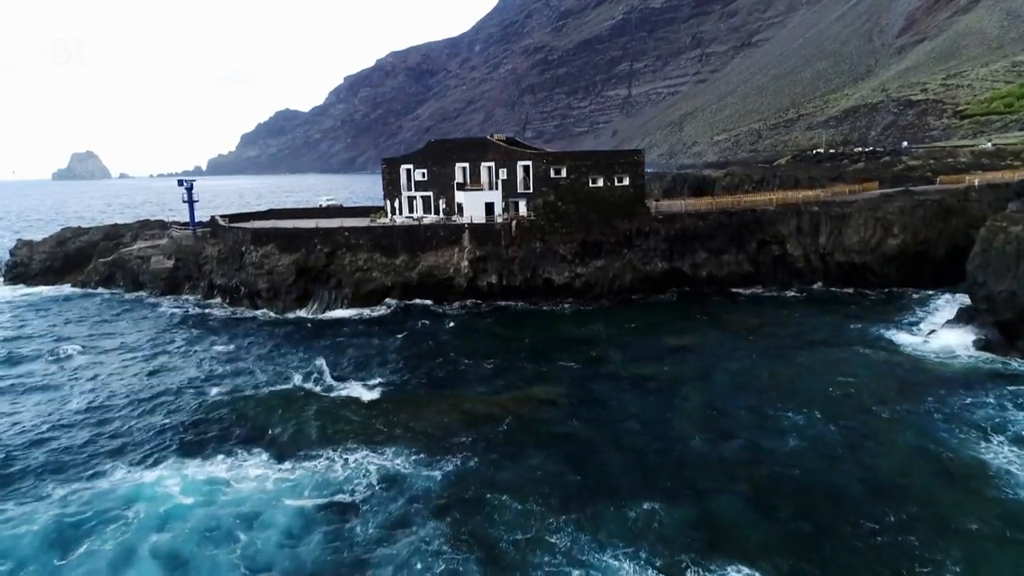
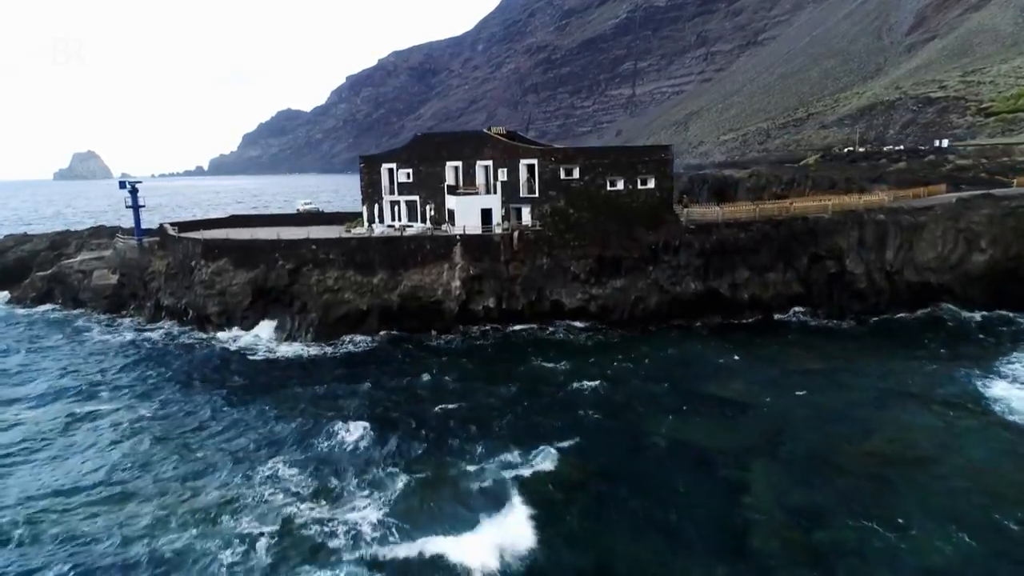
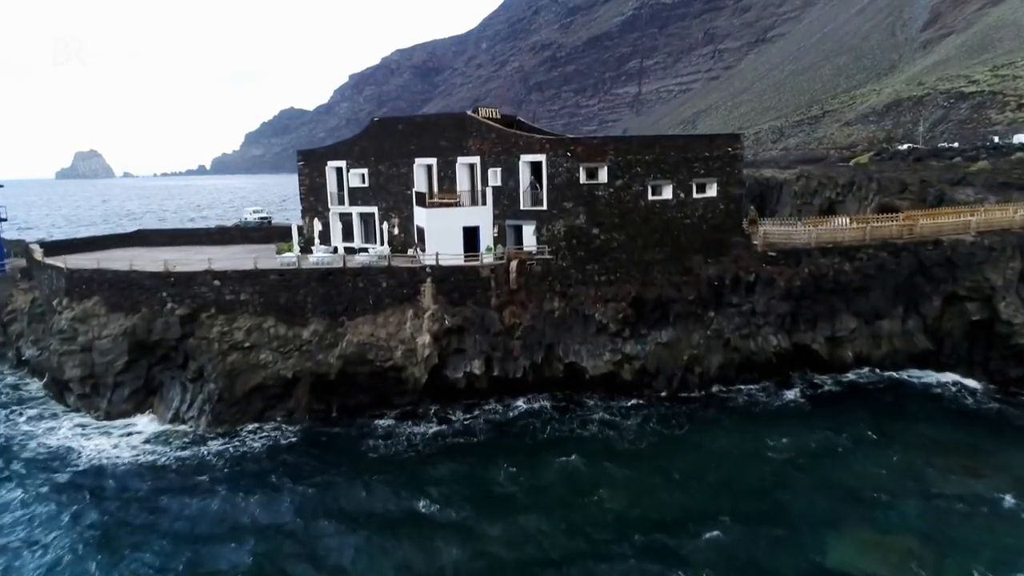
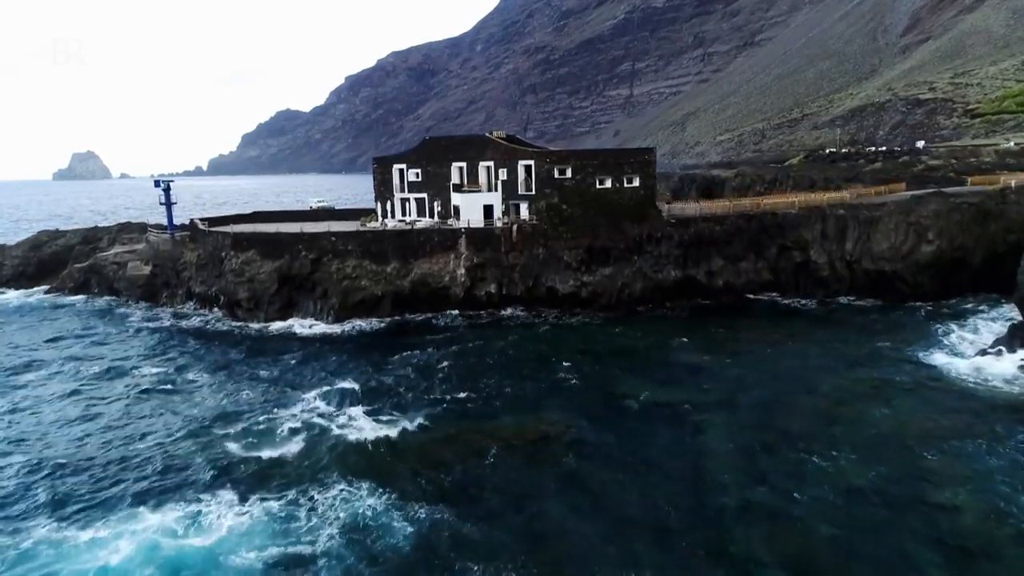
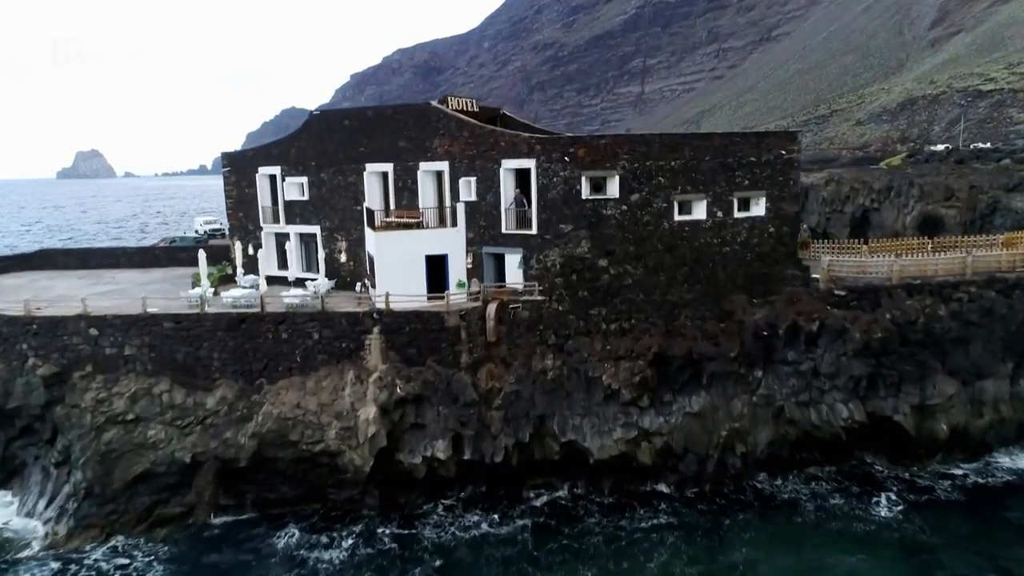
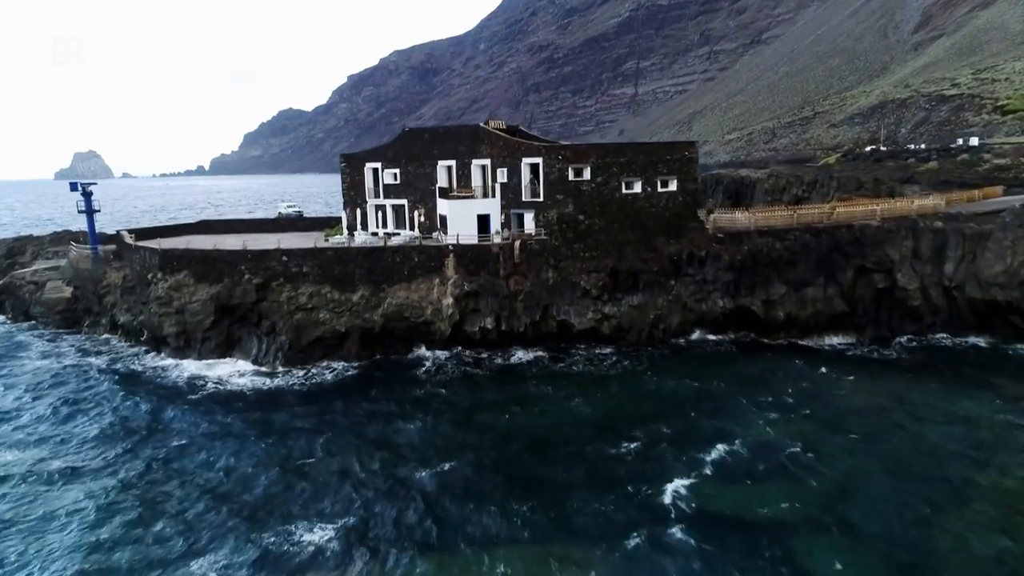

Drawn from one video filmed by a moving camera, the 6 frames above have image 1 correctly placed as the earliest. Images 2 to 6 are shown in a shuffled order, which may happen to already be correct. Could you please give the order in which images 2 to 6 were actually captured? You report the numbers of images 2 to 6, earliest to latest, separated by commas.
4, 2, 6, 3, 5
